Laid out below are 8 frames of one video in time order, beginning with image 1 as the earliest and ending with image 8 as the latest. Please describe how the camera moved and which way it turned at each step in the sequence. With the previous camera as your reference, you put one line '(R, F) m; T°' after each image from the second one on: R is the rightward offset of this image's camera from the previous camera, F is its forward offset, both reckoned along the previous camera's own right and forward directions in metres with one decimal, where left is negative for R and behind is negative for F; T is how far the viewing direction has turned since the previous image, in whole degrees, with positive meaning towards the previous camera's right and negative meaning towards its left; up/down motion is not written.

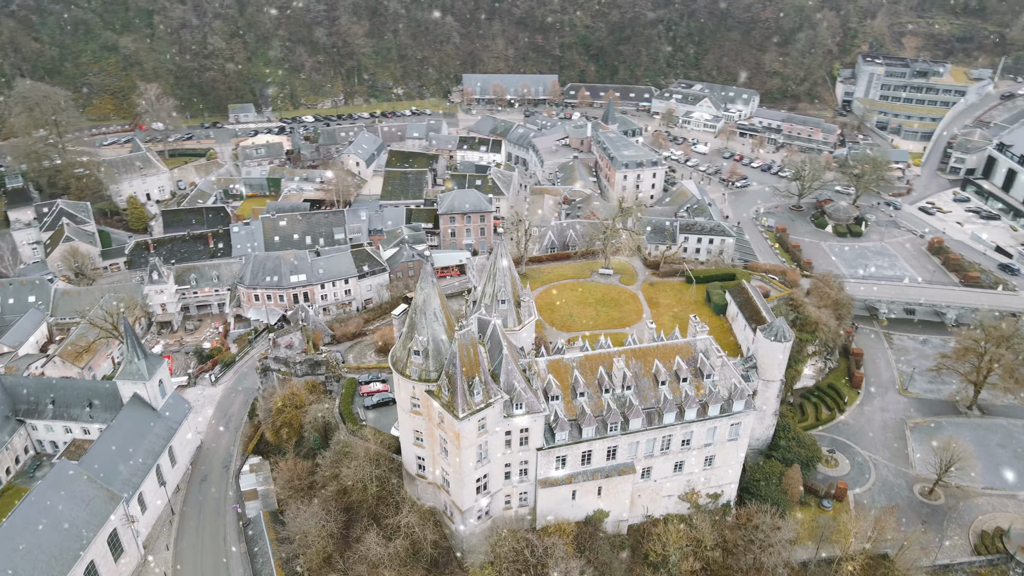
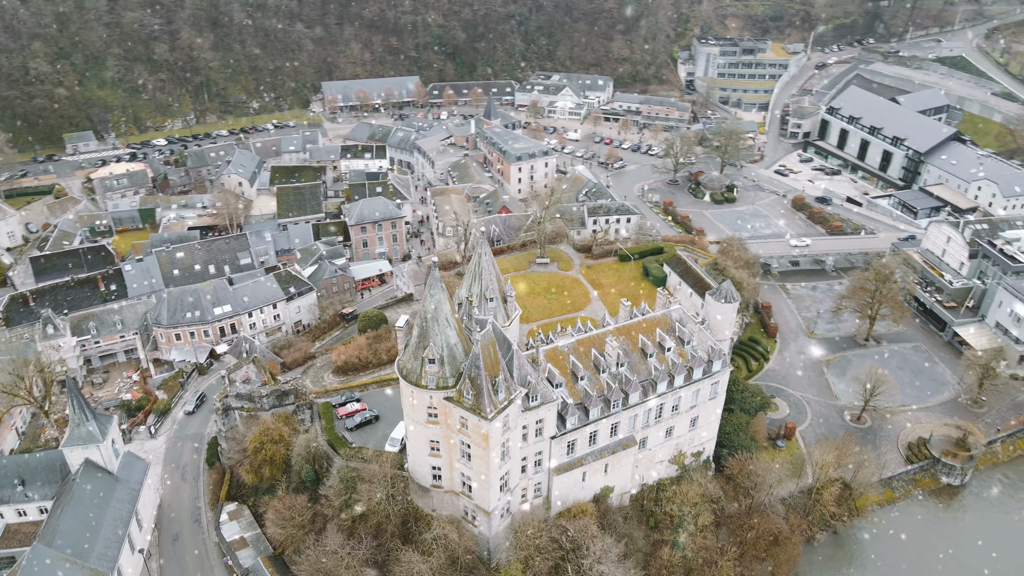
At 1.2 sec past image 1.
(-7.6, +0.5) m; +12°
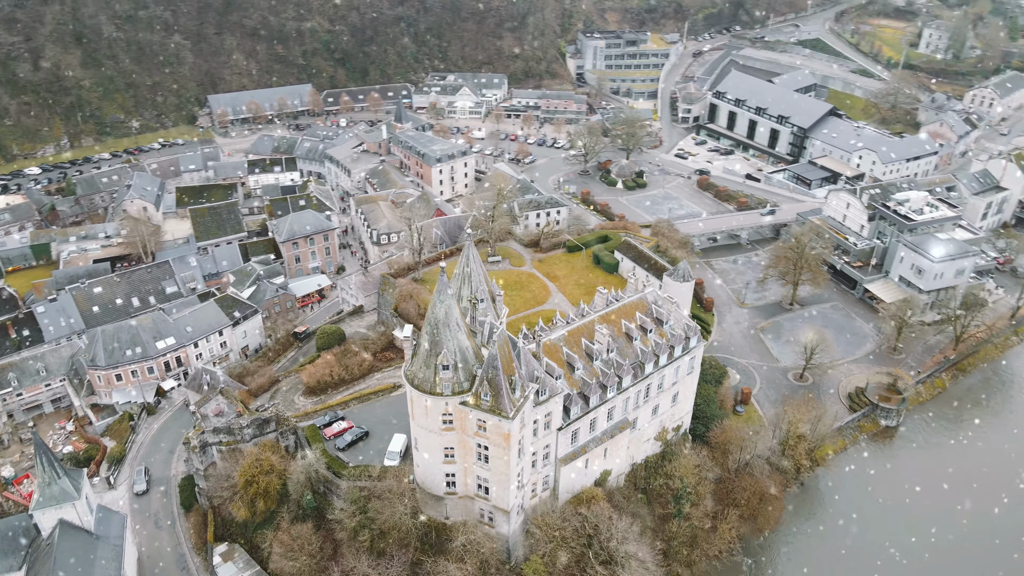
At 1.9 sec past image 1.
(-5.8, +0.2) m; +9°
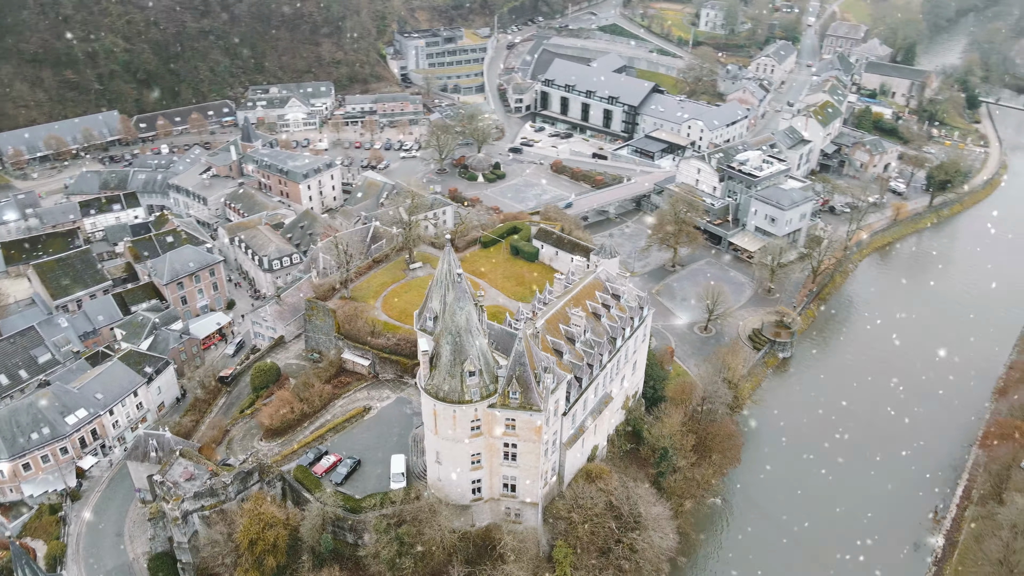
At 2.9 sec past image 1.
(-9.4, +0.9) m; +15°
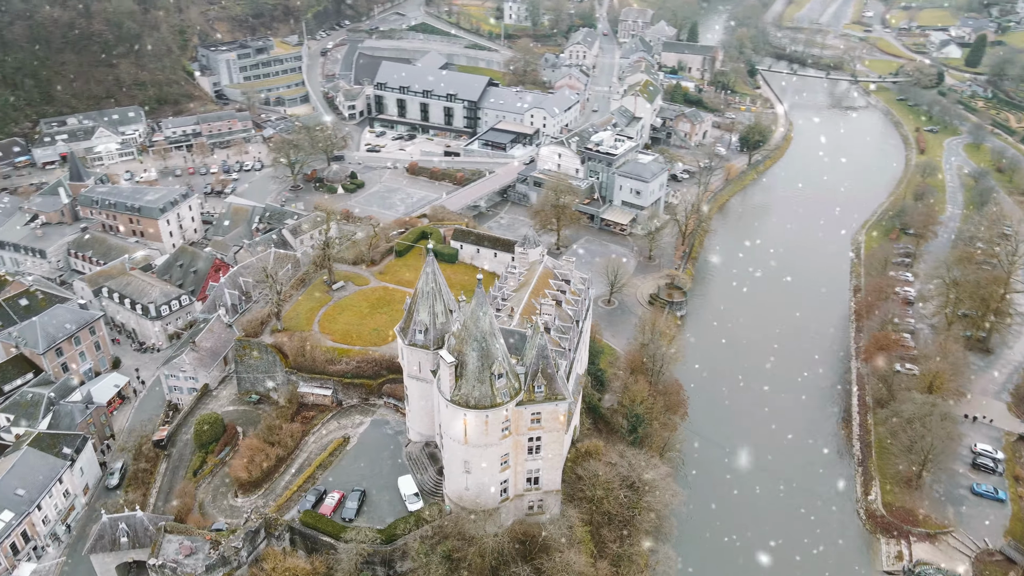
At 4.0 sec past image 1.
(-9.4, +0.8) m; +15°
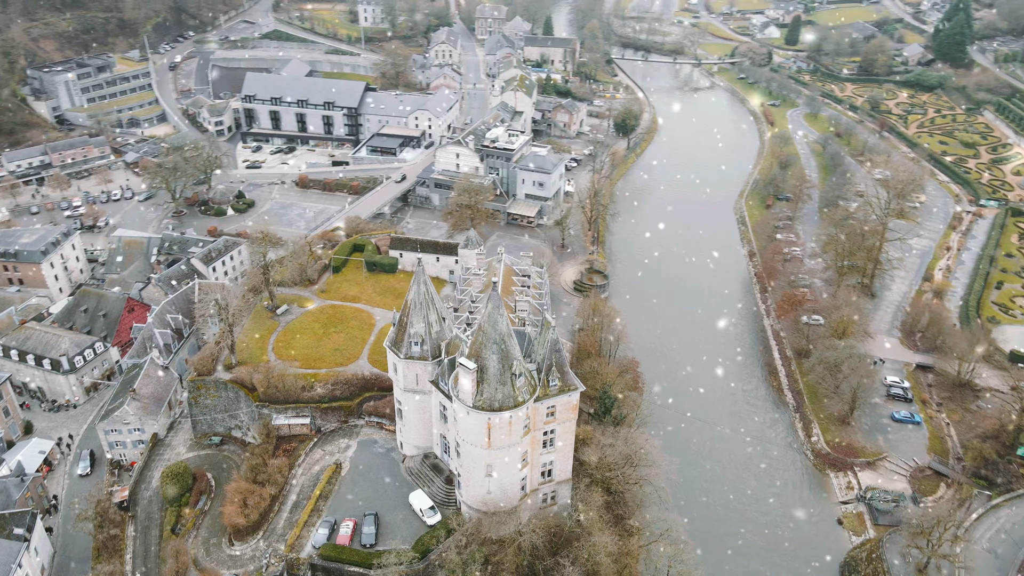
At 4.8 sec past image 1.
(-7.1, +0.3) m; +11°
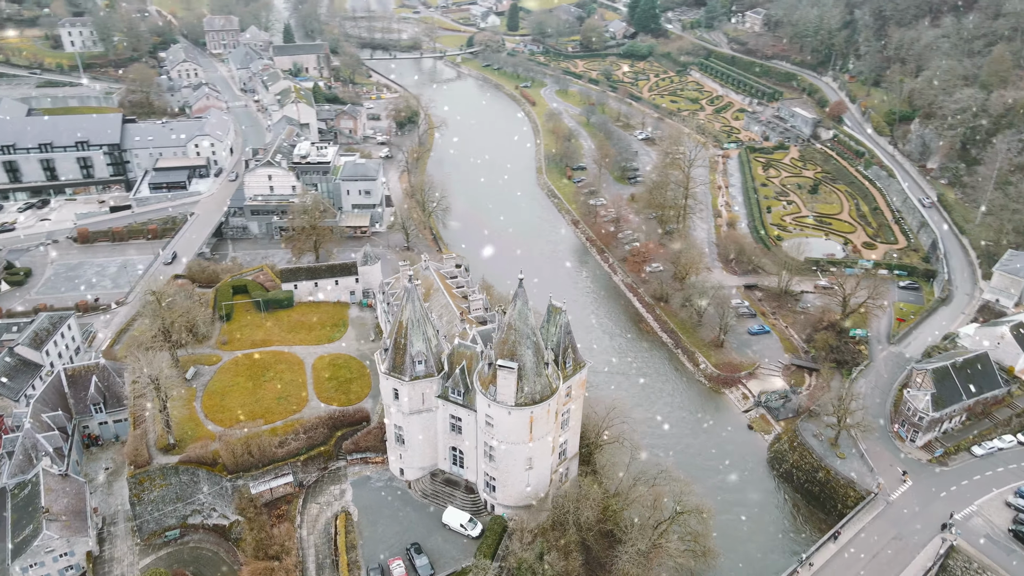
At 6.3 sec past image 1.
(-12.7, +1.6) m; +21°
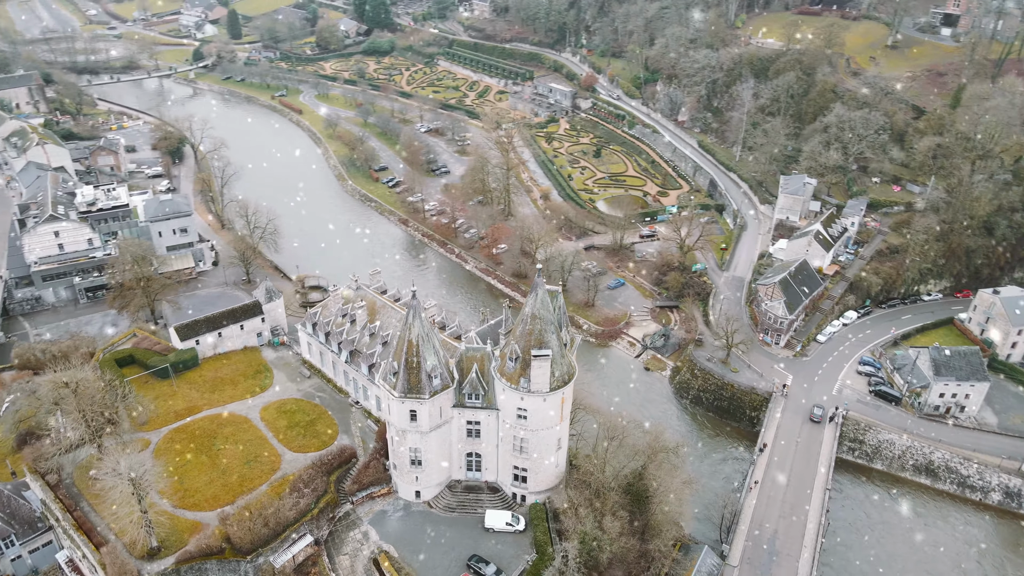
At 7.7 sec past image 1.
(-12.8, +1.6) m; +20°
